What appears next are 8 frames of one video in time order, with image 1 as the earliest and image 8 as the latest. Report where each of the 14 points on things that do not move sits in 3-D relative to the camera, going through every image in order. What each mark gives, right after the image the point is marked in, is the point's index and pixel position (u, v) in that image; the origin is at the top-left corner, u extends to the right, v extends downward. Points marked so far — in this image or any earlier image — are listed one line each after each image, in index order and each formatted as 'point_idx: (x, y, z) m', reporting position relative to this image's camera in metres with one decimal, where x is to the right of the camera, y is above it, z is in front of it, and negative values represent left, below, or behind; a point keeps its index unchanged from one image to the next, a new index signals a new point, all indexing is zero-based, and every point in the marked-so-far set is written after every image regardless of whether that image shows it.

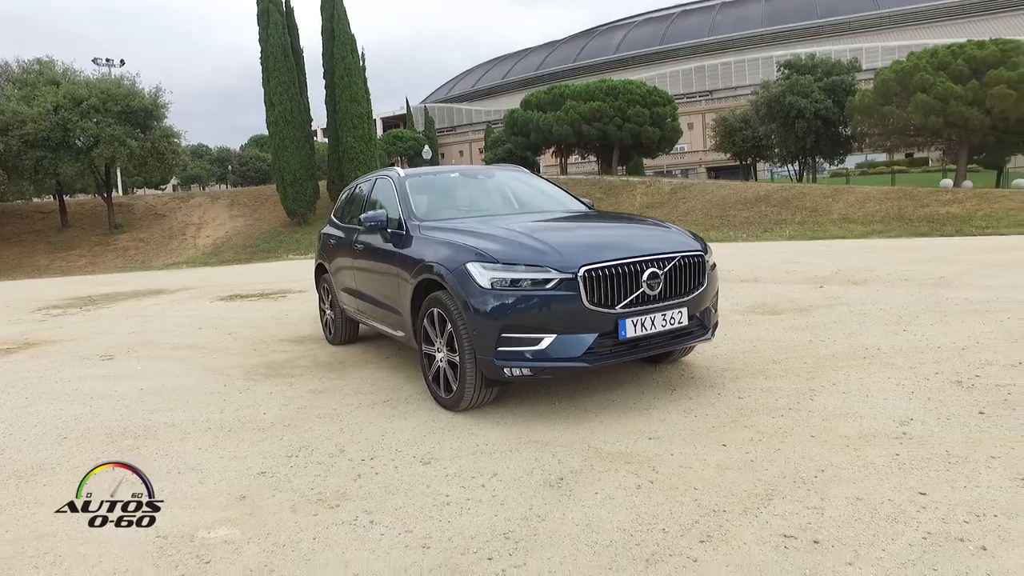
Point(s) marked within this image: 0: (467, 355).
0: (-0.3, -0.4, +4.0) m
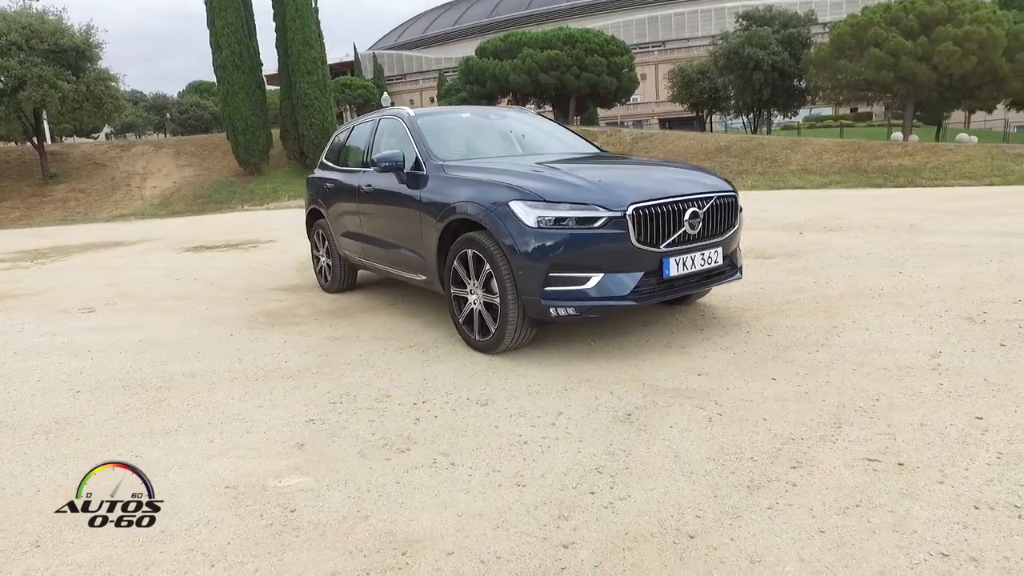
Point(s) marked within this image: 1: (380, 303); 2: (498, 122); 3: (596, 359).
0: (0.0, -0.1, +3.9) m
1: (-1.3, -0.2, +6.1) m
2: (-0.1, +1.5, +5.8) m
3: (+0.5, -0.5, +4.0) m
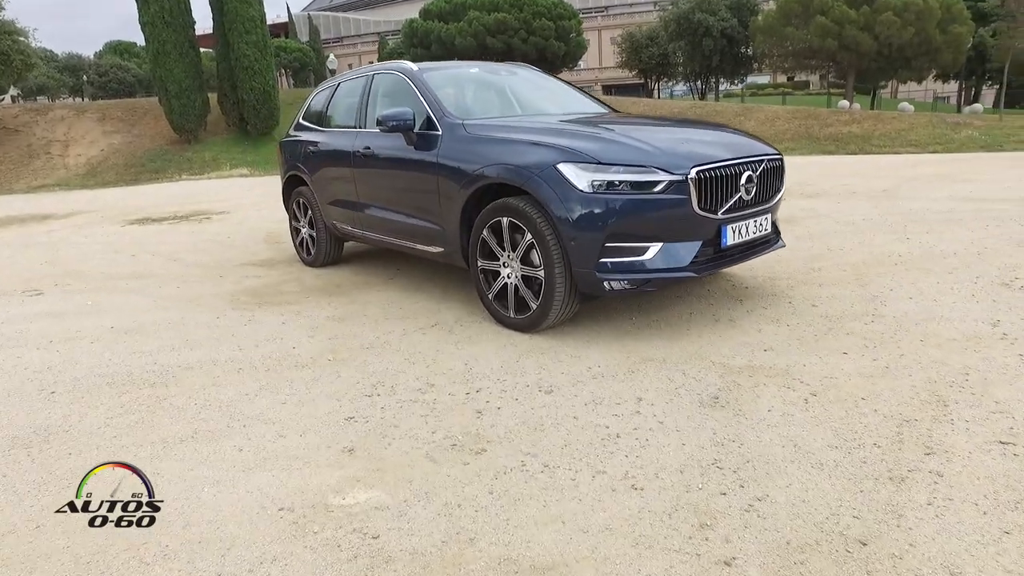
0: (+0.3, +0.1, +3.5) m
1: (-1.2, +0.1, +5.6) m
2: (0.0, +1.8, +5.3) m
3: (+0.8, -0.3, +3.7) m
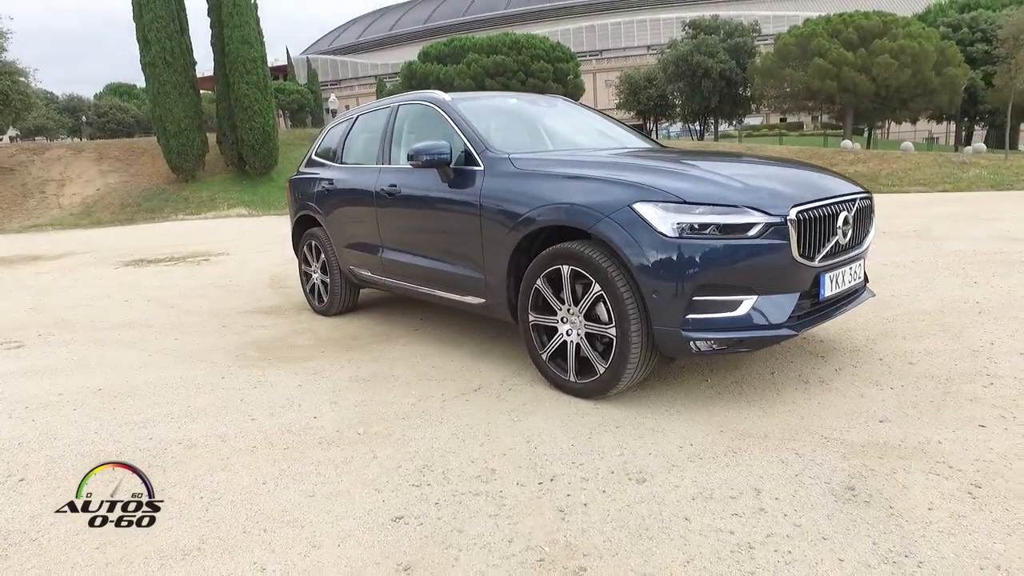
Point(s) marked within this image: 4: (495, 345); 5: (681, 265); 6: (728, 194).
0: (+0.6, -0.2, +3.0) m
1: (-0.9, -0.4, +5.0) m
2: (+0.3, +1.4, +4.8) m
3: (+1.1, -0.6, +3.2) m
4: (-0.1, -0.5, +4.2) m
5: (+0.8, +0.1, +2.9) m
6: (+1.0, +0.4, +2.9) m
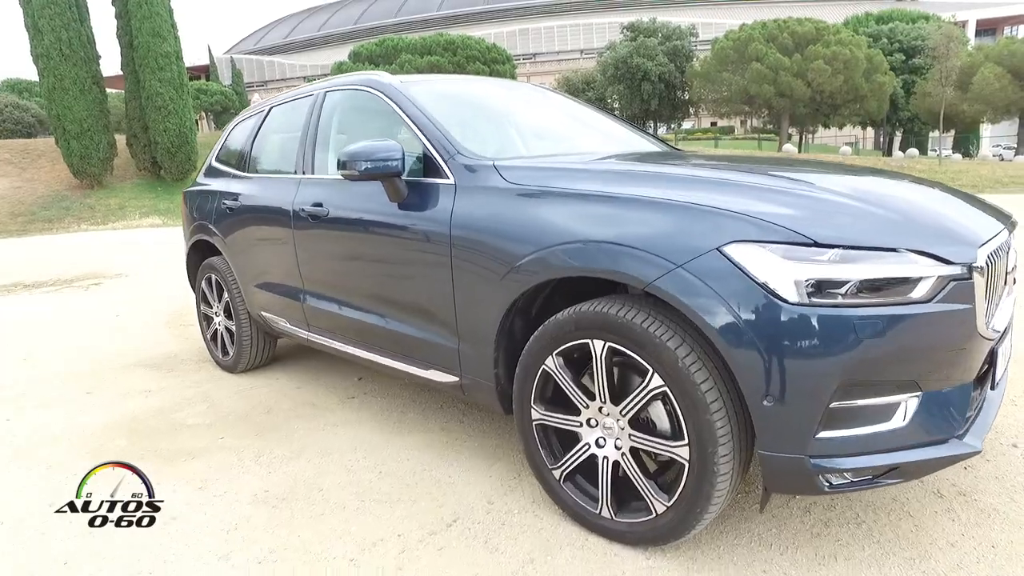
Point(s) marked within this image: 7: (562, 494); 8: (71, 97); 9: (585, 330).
0: (+0.6, -0.5, +1.8) m
1: (-1.1, -0.7, +3.7) m
2: (+0.1, +1.1, +3.6) m
3: (+1.1, -0.8, +2.0) m
4: (-0.2, -0.8, +3.0) m
5: (+0.8, -0.2, +1.7) m
6: (+1.0, +0.2, +1.8) m
7: (+0.2, -0.7, +2.2) m
8: (-13.9, +6.0, +19.9) m
9: (+0.2, -0.1, +2.1) m
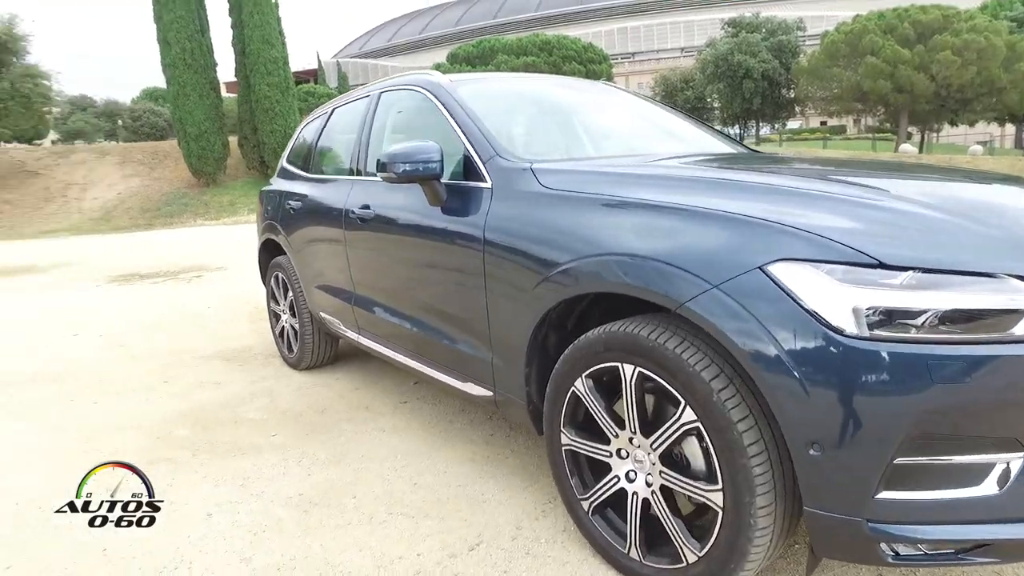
0: (+0.6, -0.5, +1.6) m
1: (-0.8, -0.7, +3.7) m
2: (+0.4, +1.0, +3.4) m
3: (+1.1, -0.9, +1.7) m
4: (0.0, -0.8, +2.8) m
5: (+0.8, -0.2, +1.4) m
6: (+1.0, +0.1, +1.5) m
7: (+0.2, -0.8, +2.1) m
8: (-11.0, +6.3, +21.5) m
9: (+0.3, -0.2, +1.9) m
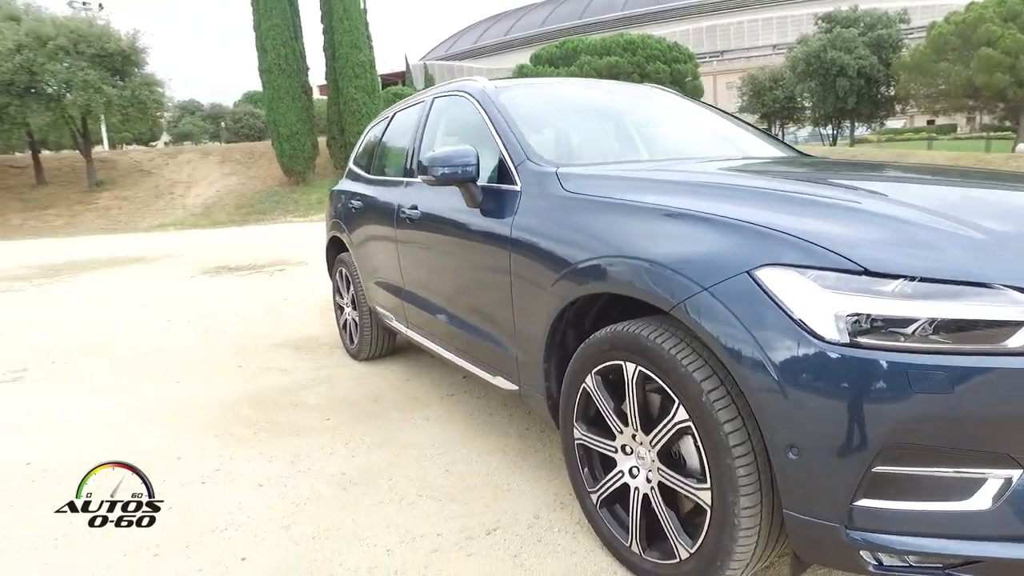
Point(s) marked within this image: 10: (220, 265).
0: (+0.6, -0.5, +1.6) m
1: (-0.5, -0.7, +3.9) m
2: (+0.7, +1.0, +3.5) m
3: (+1.1, -0.9, +1.7) m
4: (+0.1, -0.8, +2.9) m
5: (+0.8, -0.2, +1.5) m
6: (+1.0, +0.1, +1.5) m
7: (+0.3, -0.8, +2.1) m
8: (-8.3, +6.6, +22.8) m
9: (+0.3, -0.2, +1.9) m
10: (-5.1, +0.4, +11.0) m
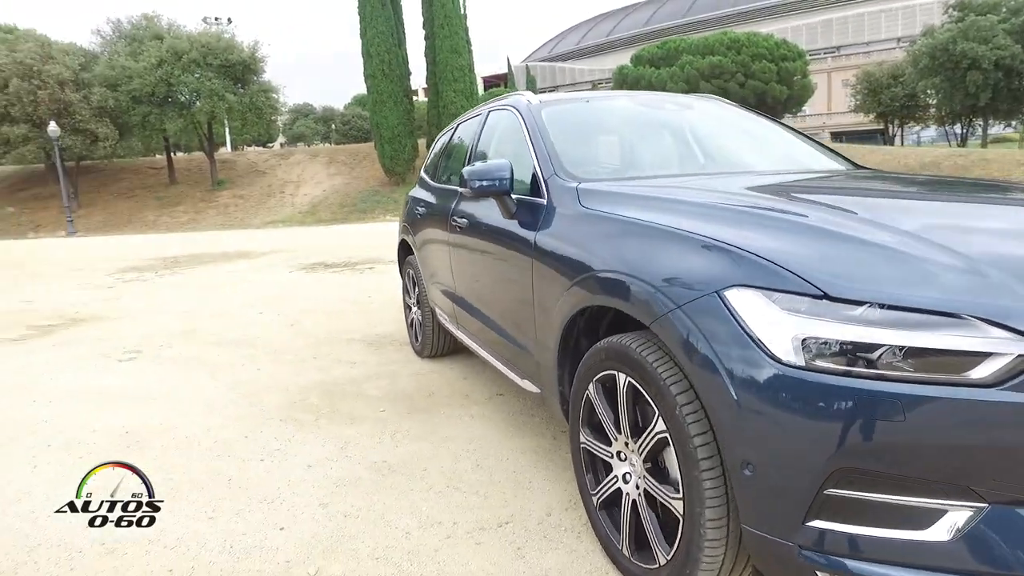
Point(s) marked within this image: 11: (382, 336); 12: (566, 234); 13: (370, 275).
0: (+0.5, -0.6, +1.7) m
1: (-0.2, -0.7, +4.0) m
2: (+0.9, +0.9, +3.5) m
3: (+1.1, -1.0, +1.7) m
4: (+0.2, -0.8, +3.0) m
5: (+0.7, -0.3, +1.5) m
6: (+0.9, 0.0, +1.5) m
7: (+0.3, -0.8, +2.2) m
8: (-4.8, +6.8, +23.9) m
9: (+0.3, -0.2, +2.0) m
10: (-3.7, +0.5, +11.8) m
11: (-1.2, -0.4, +5.8) m
12: (+0.2, +0.2, +2.5) m
13: (-2.3, +0.2, +10.0) m
